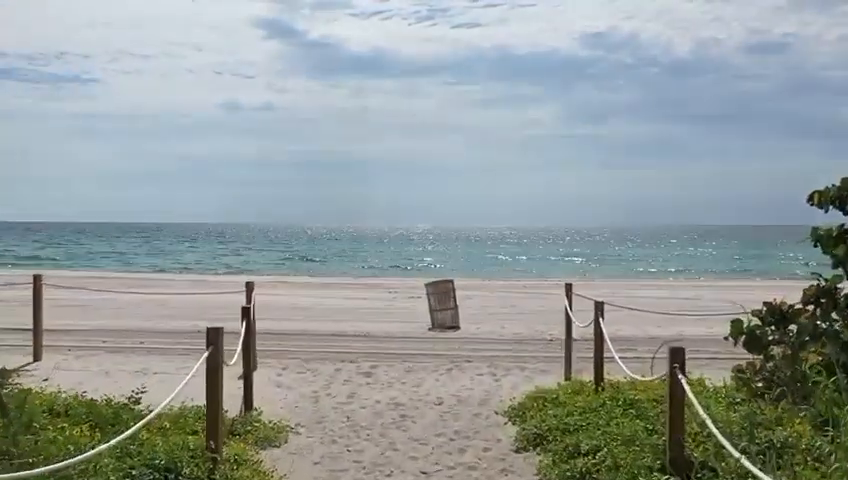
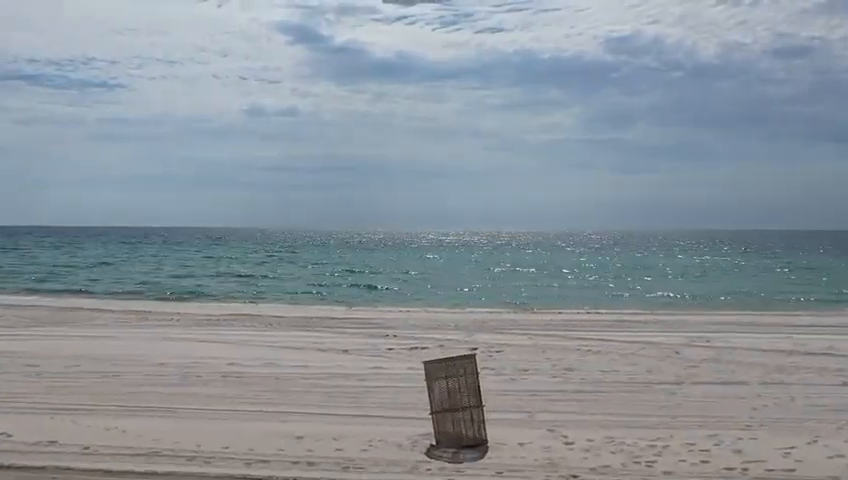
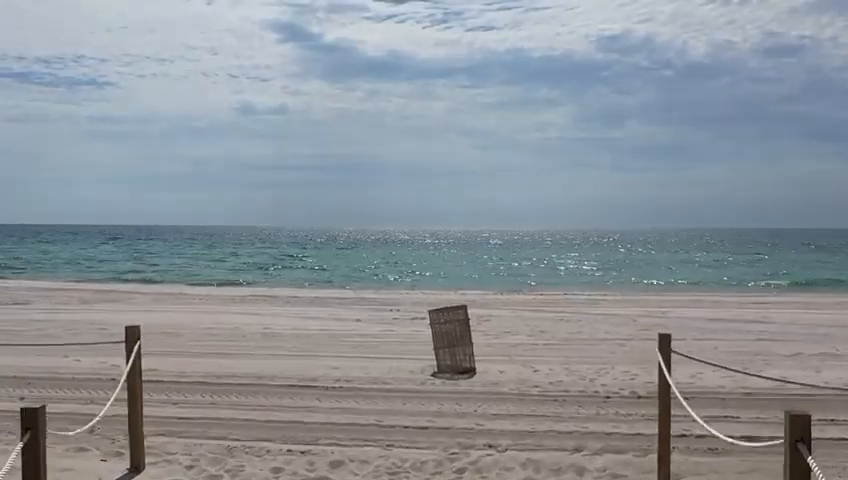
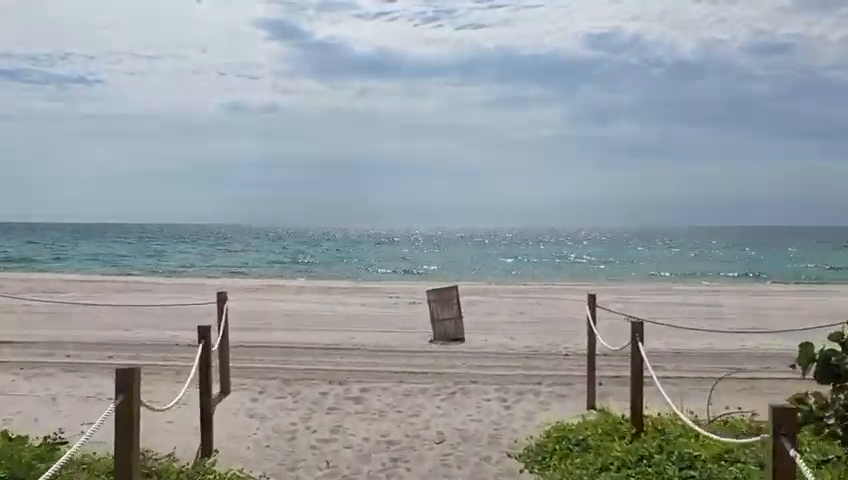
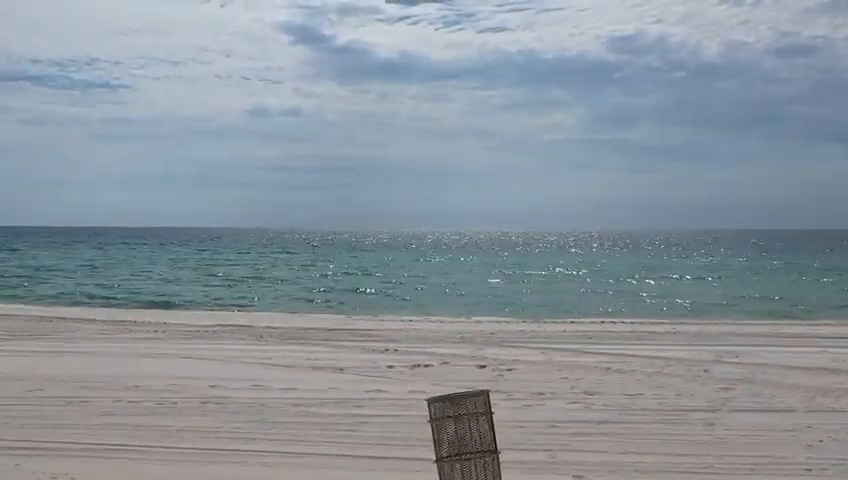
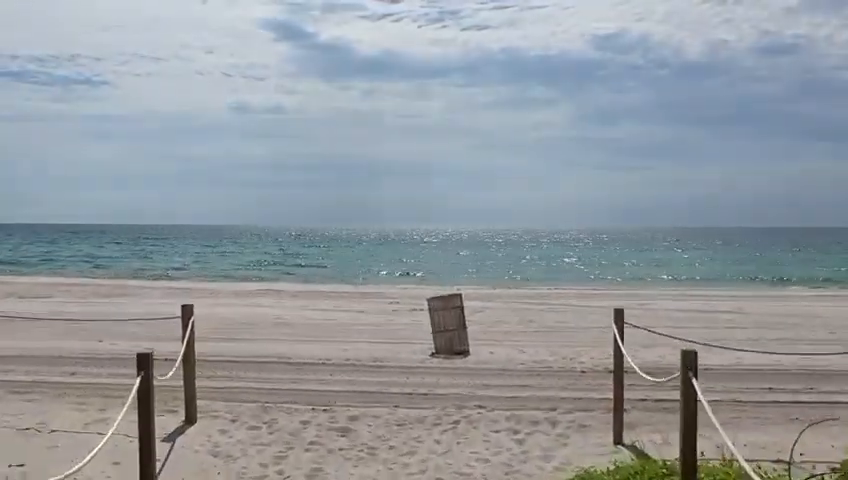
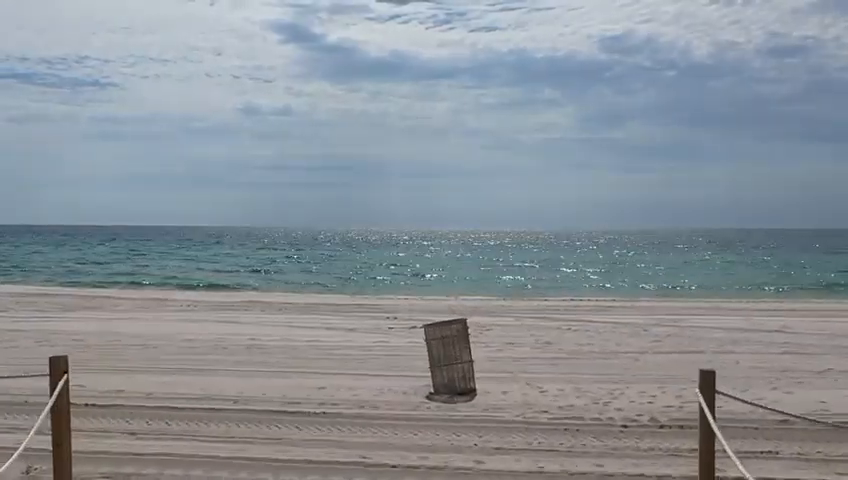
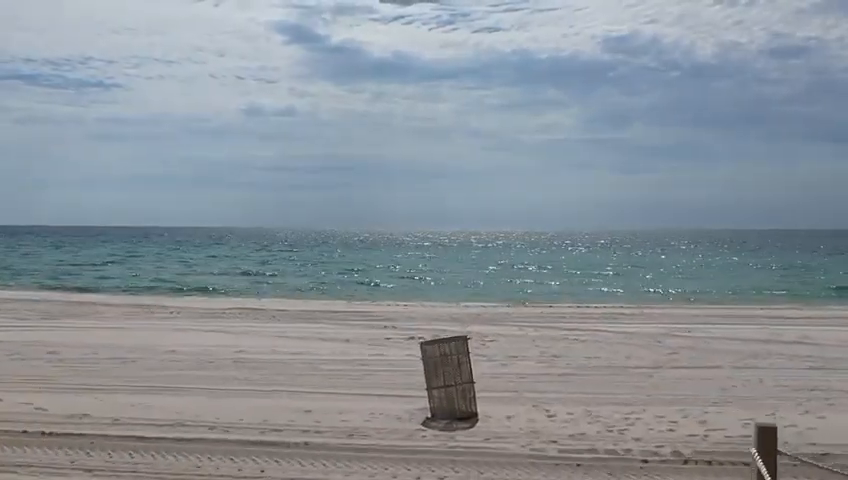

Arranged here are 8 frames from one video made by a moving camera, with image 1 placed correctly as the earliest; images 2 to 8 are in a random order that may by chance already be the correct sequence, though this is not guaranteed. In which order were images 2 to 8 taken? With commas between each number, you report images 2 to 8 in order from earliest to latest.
4, 6, 3, 7, 8, 2, 5
